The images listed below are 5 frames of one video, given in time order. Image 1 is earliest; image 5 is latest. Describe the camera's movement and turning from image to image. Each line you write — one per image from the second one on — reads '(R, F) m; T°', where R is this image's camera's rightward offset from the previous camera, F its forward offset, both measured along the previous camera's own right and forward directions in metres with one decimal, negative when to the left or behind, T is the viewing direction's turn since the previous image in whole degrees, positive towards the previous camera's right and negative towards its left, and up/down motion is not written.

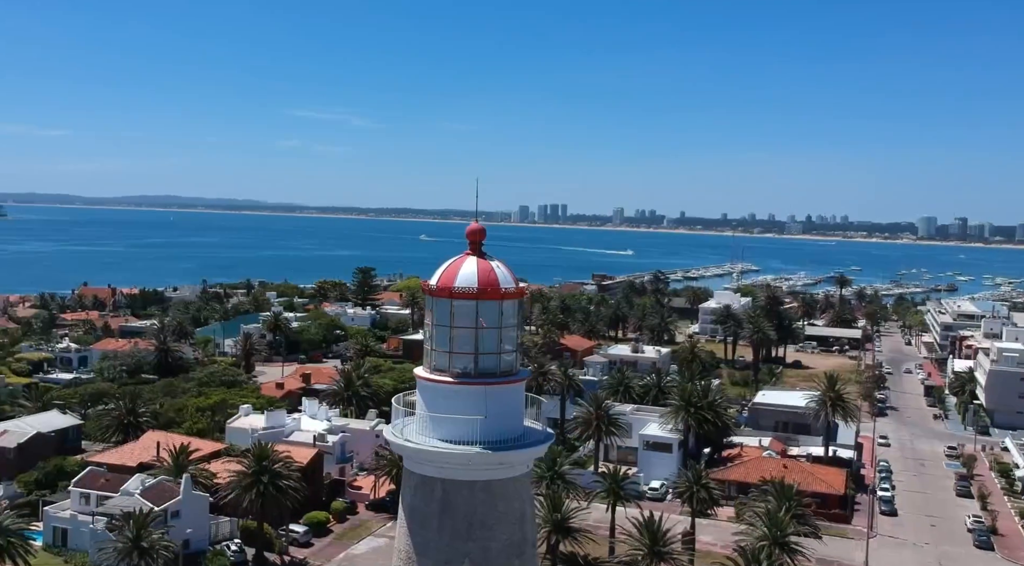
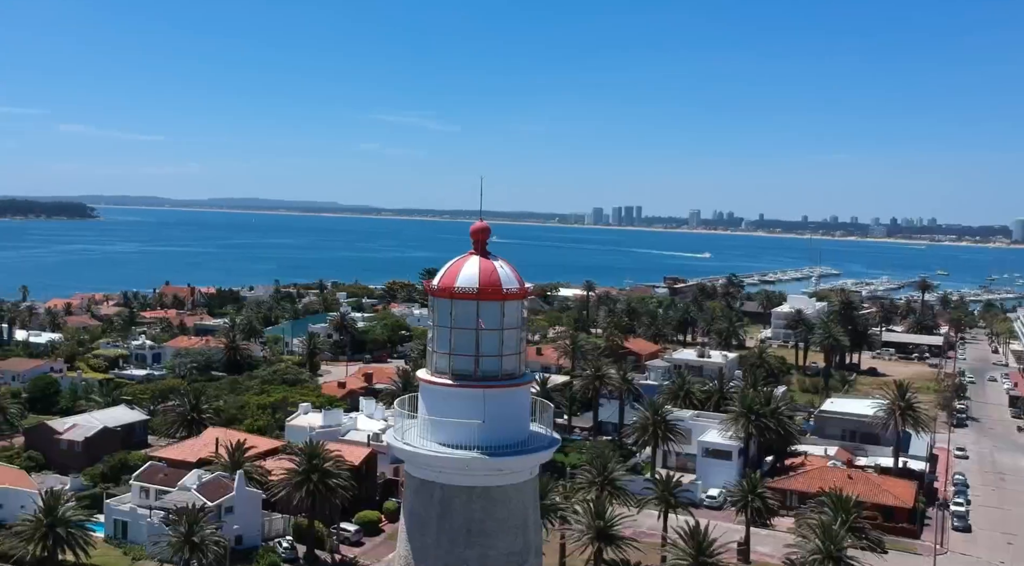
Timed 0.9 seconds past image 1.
(+1.8, +0.3) m; -5°
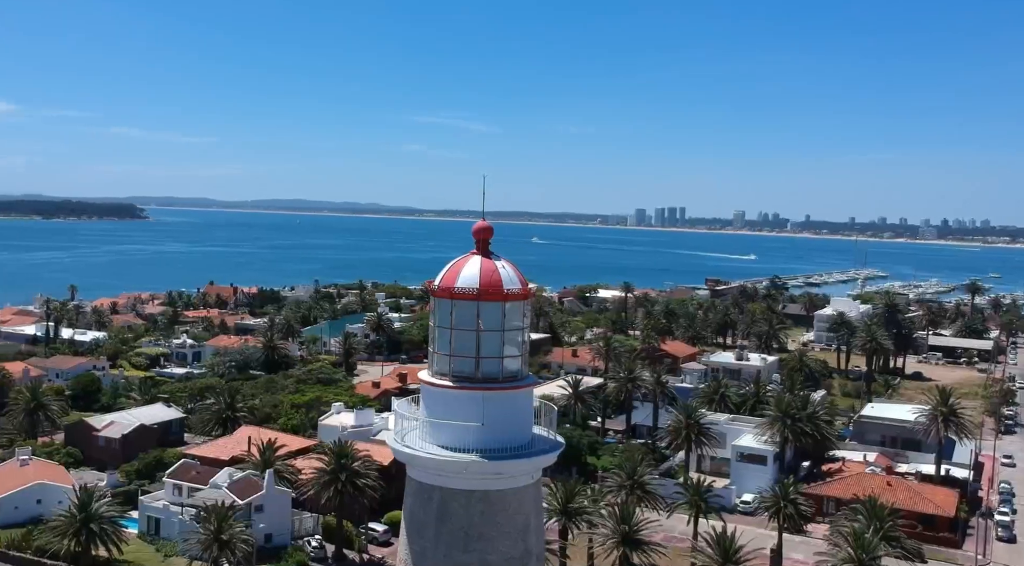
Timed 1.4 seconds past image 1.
(+1.0, +0.2) m; -3°
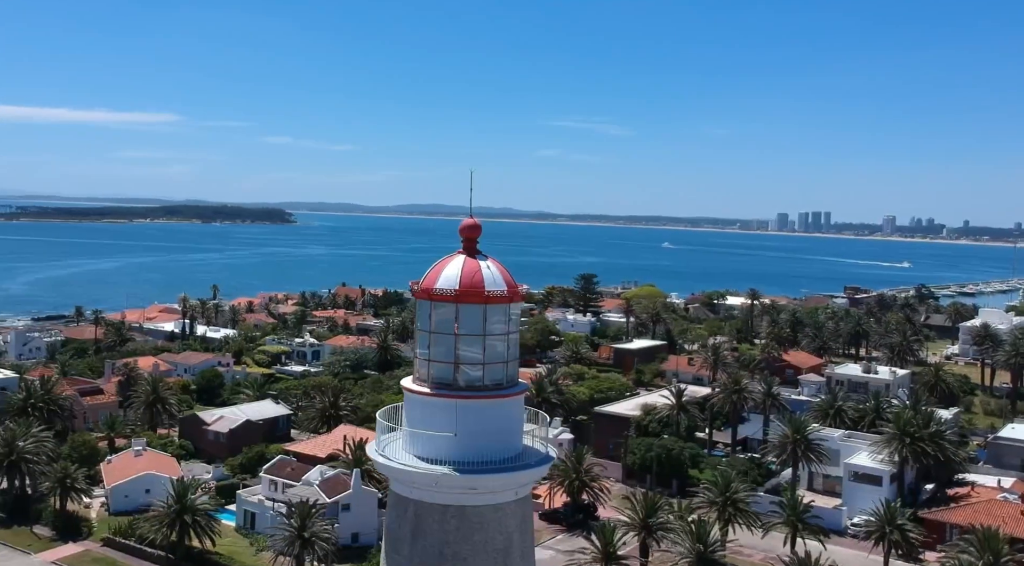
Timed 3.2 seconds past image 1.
(+3.4, +1.3) m; -9°
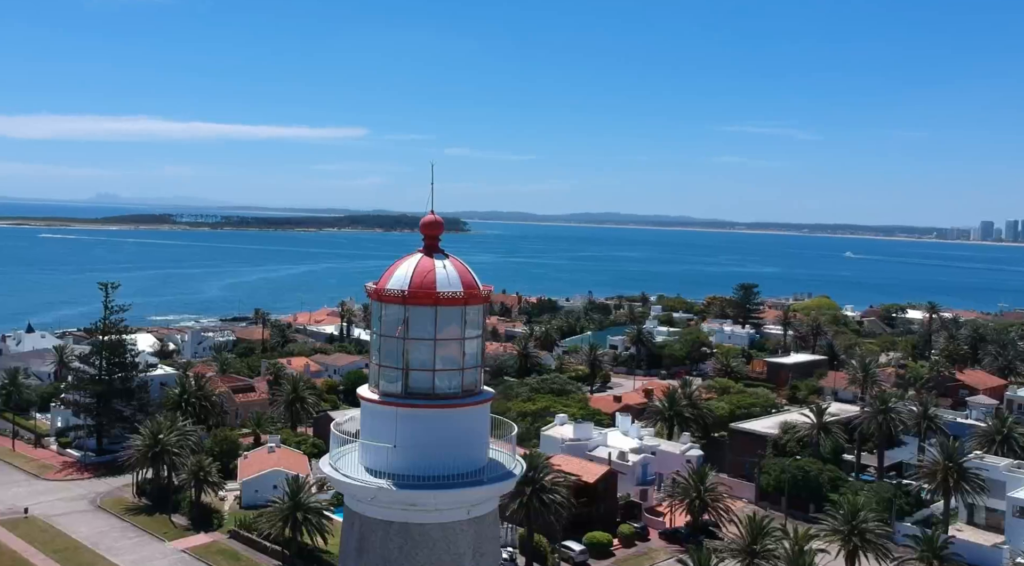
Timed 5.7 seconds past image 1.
(+4.4, +2.2) m; -12°
